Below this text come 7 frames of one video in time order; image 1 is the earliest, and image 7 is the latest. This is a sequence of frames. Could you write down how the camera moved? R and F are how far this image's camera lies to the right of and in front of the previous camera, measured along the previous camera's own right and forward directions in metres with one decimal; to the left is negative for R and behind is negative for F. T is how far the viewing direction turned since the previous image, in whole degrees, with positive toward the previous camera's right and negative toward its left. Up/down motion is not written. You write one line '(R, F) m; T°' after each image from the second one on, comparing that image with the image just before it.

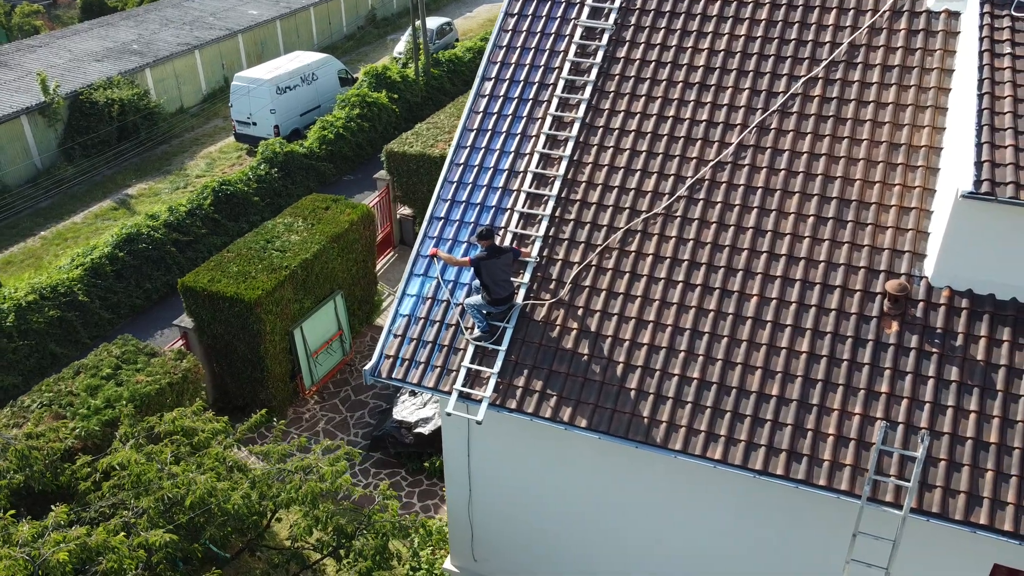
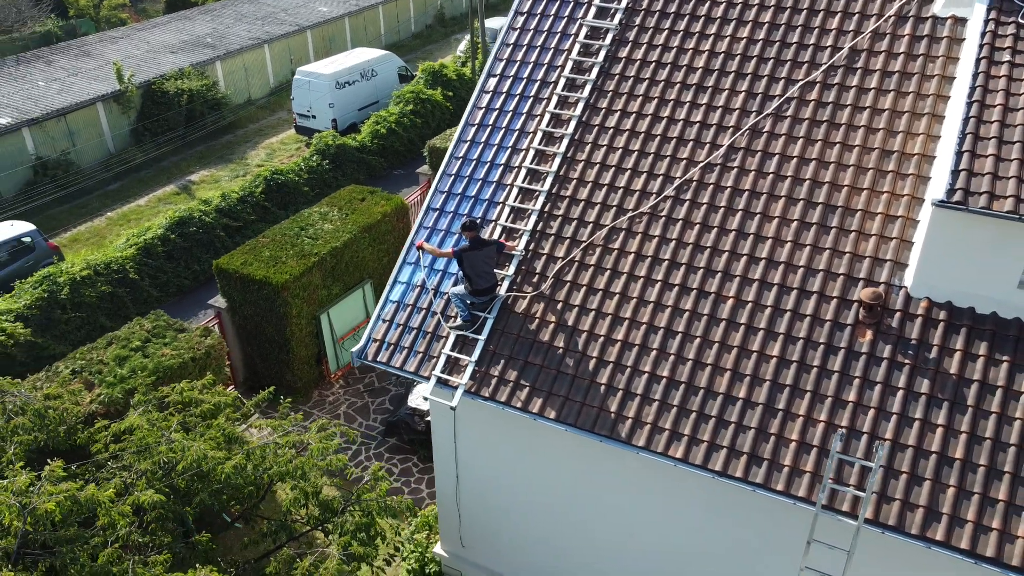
(+1.0, -0.1) m; -5°
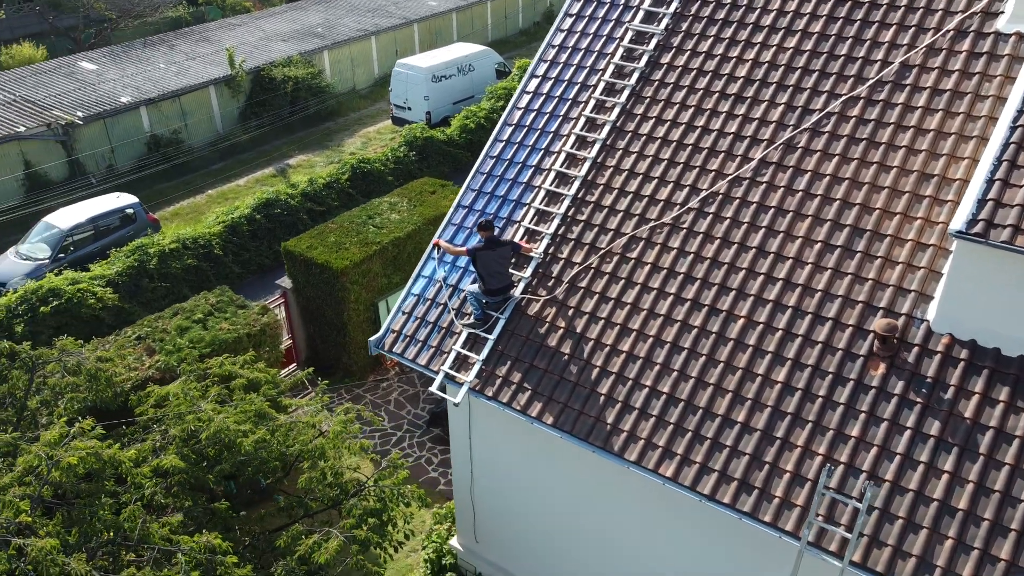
(+1.0, +0.1) m; -7°
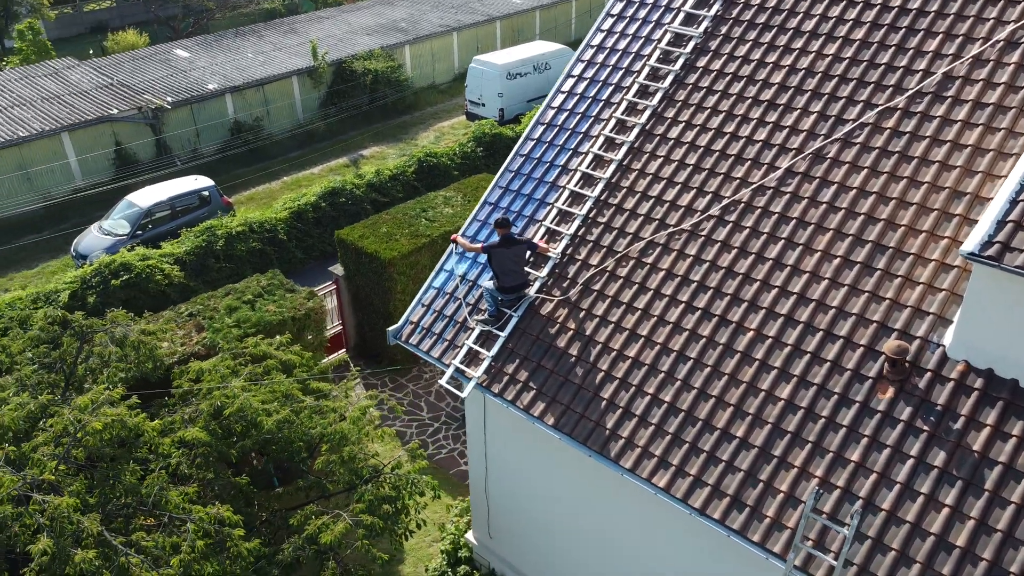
(+0.8, 0.0) m; -6°
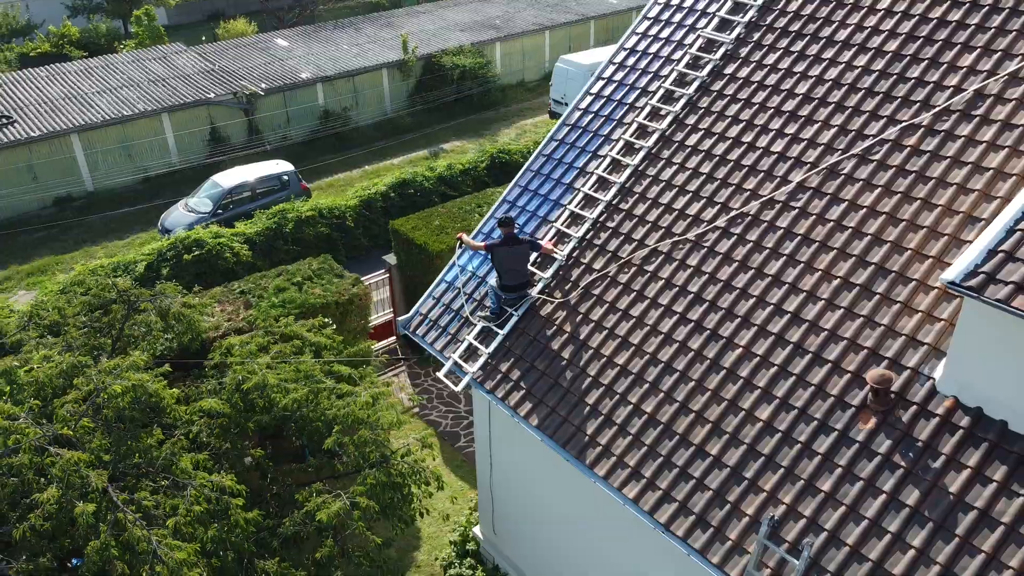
(+1.1, 0.0) m; -7°
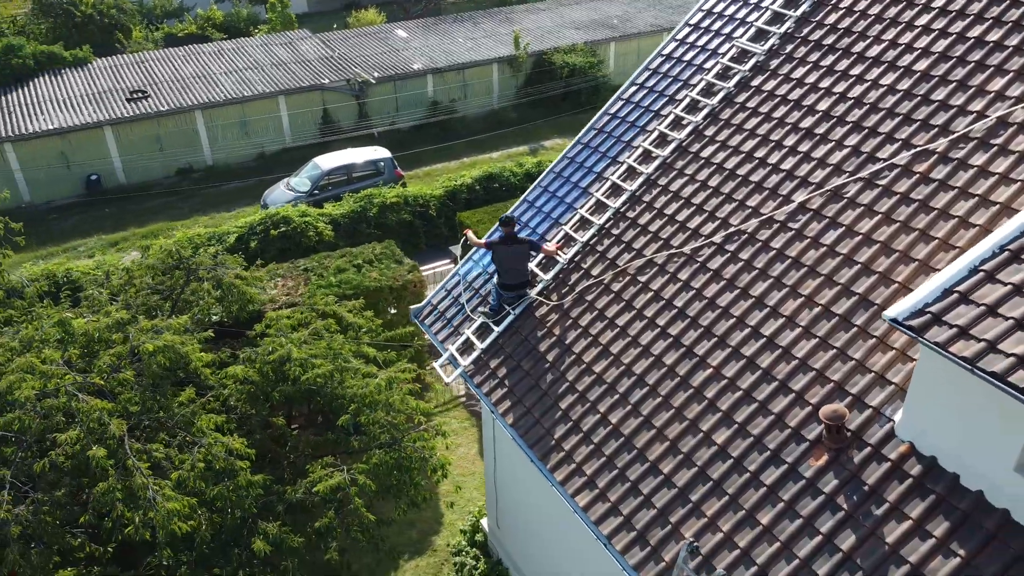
(+1.4, 0.0) m; -9°
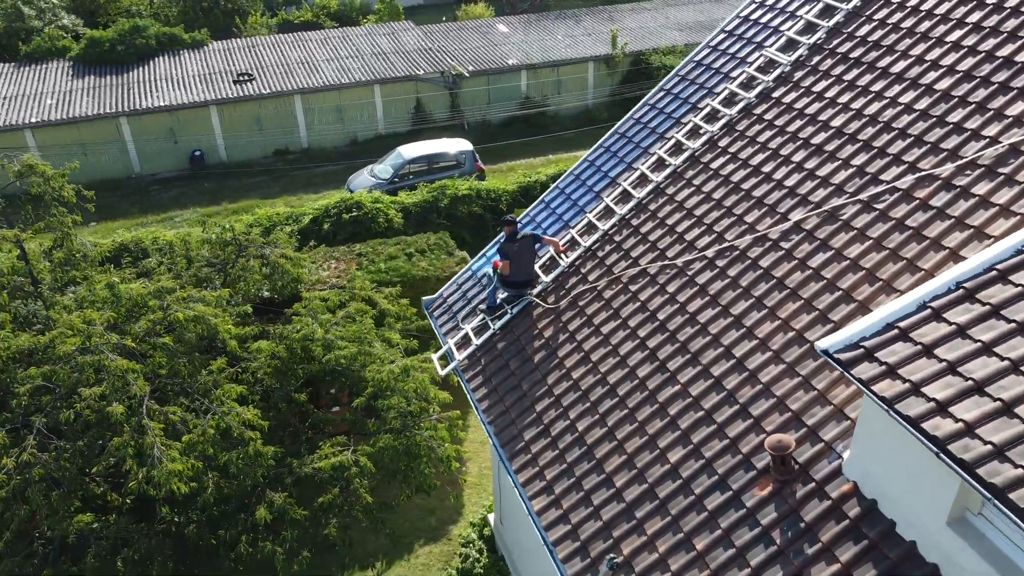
(+1.2, +0.1) m; -8°
